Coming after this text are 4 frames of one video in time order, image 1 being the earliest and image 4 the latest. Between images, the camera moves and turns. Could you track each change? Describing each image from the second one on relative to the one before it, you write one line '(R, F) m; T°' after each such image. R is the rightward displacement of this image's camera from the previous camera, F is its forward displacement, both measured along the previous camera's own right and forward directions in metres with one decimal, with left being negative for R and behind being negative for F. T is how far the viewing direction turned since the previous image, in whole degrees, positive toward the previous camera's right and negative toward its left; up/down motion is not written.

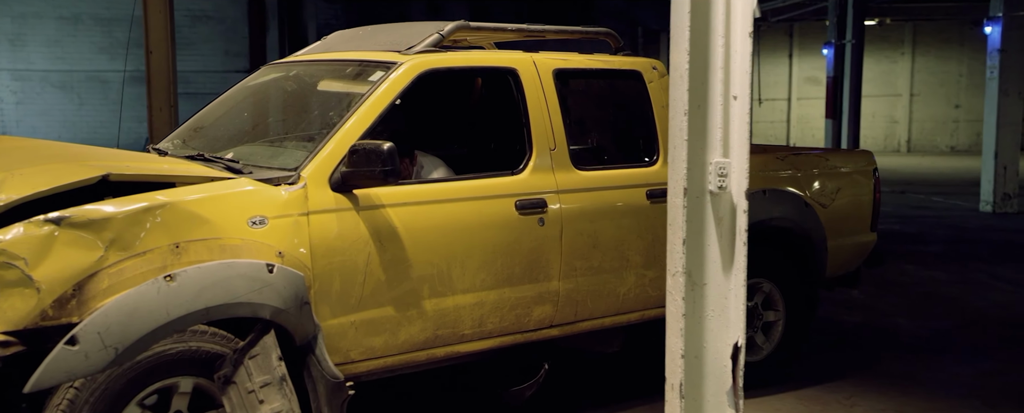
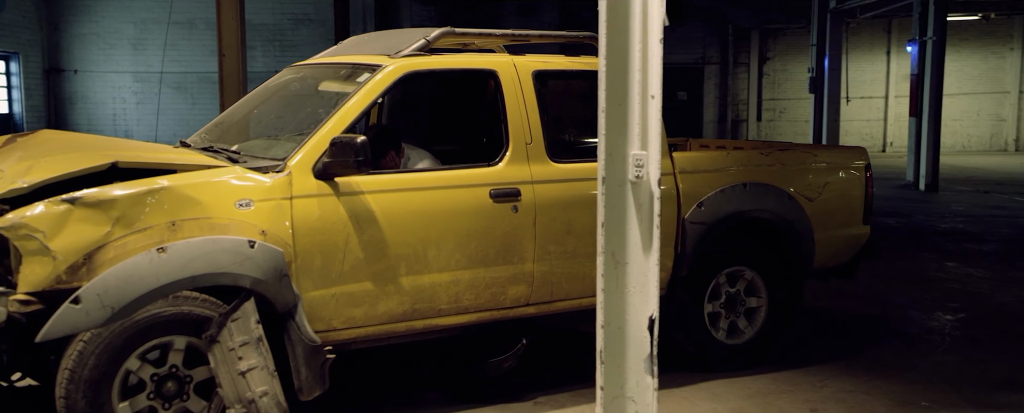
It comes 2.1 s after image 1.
(+0.6, -0.4) m; -6°
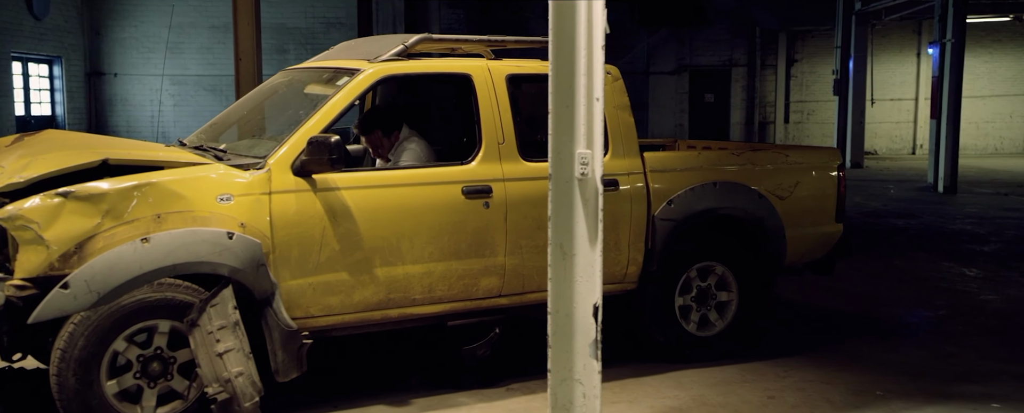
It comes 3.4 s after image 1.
(+0.3, -0.3) m; -2°
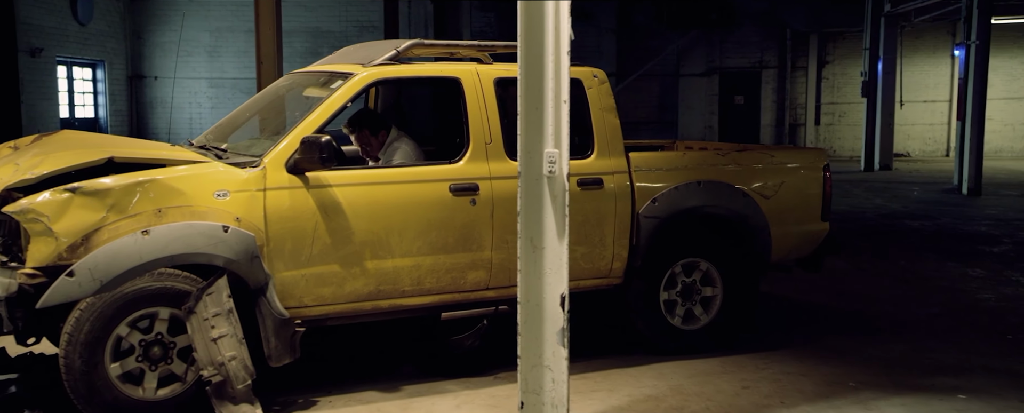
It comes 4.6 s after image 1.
(+0.3, -0.2) m; -2°
